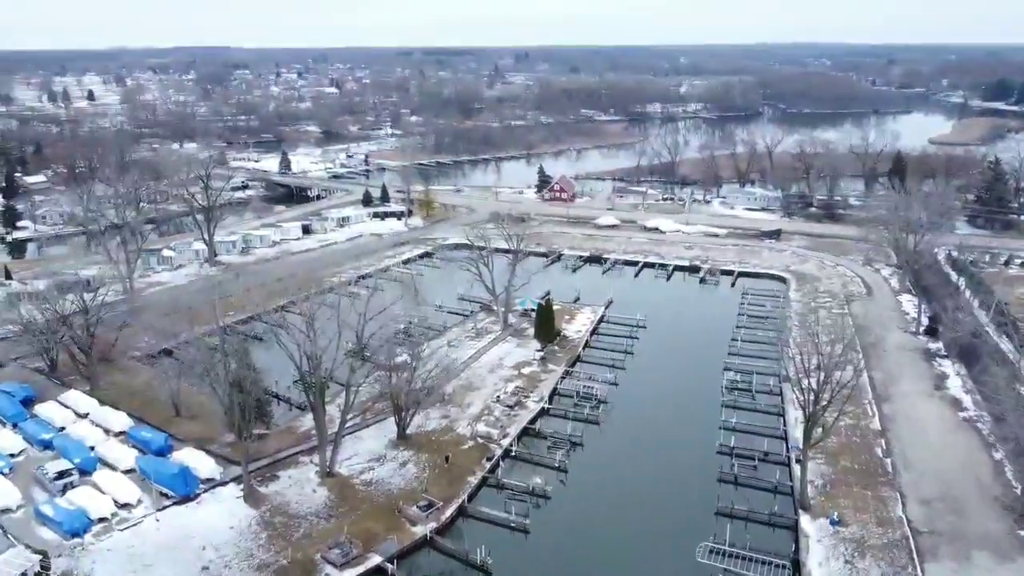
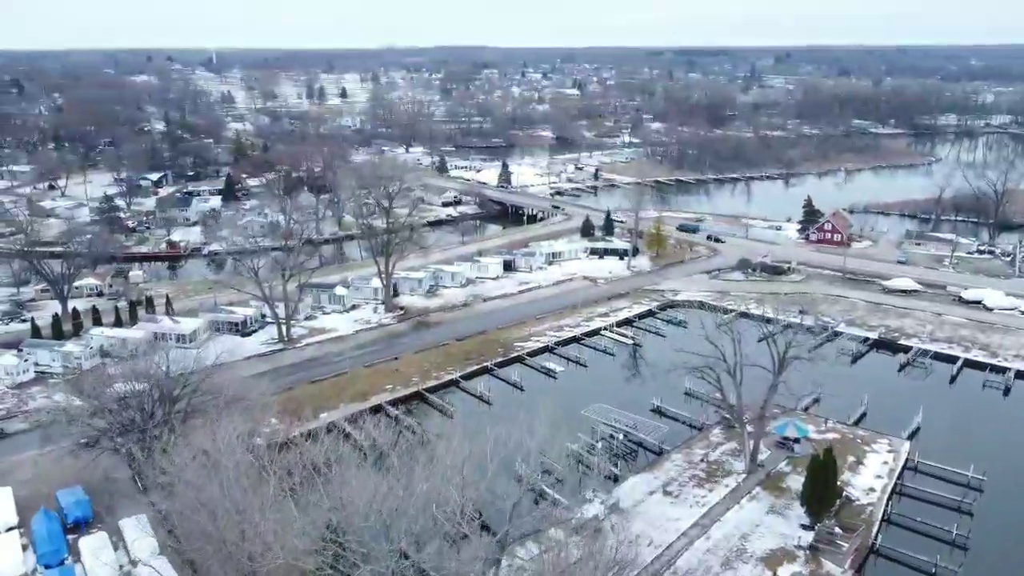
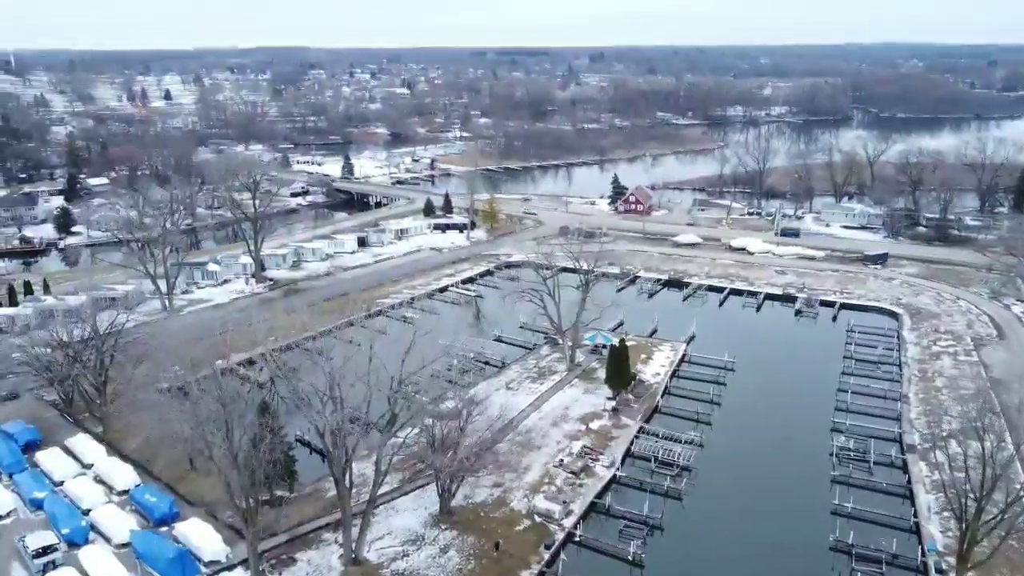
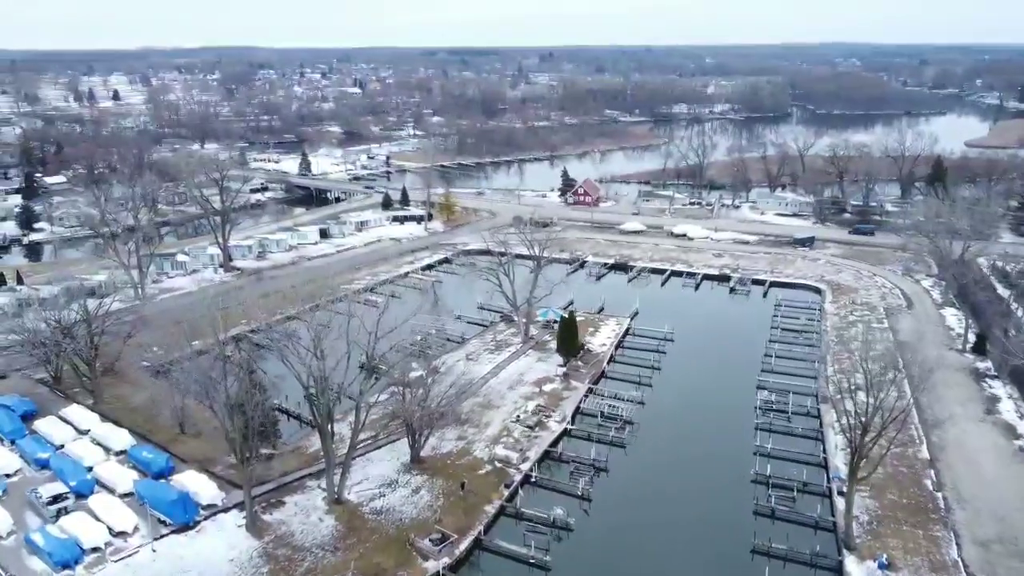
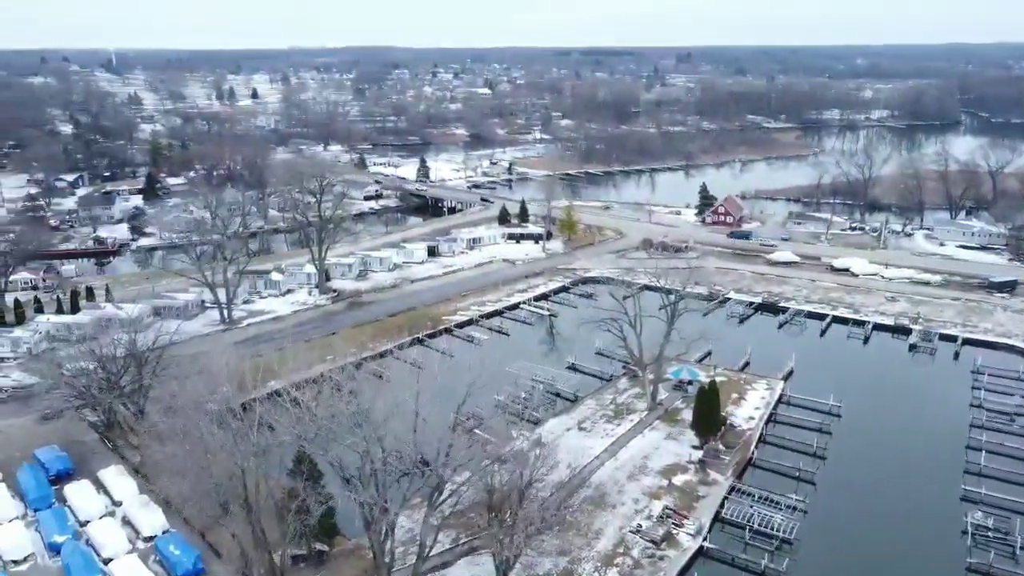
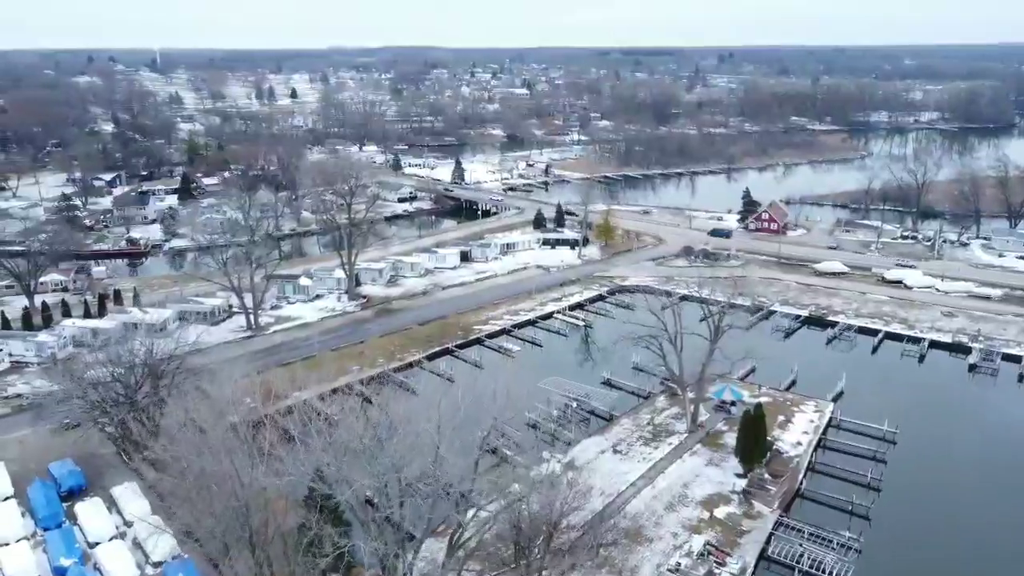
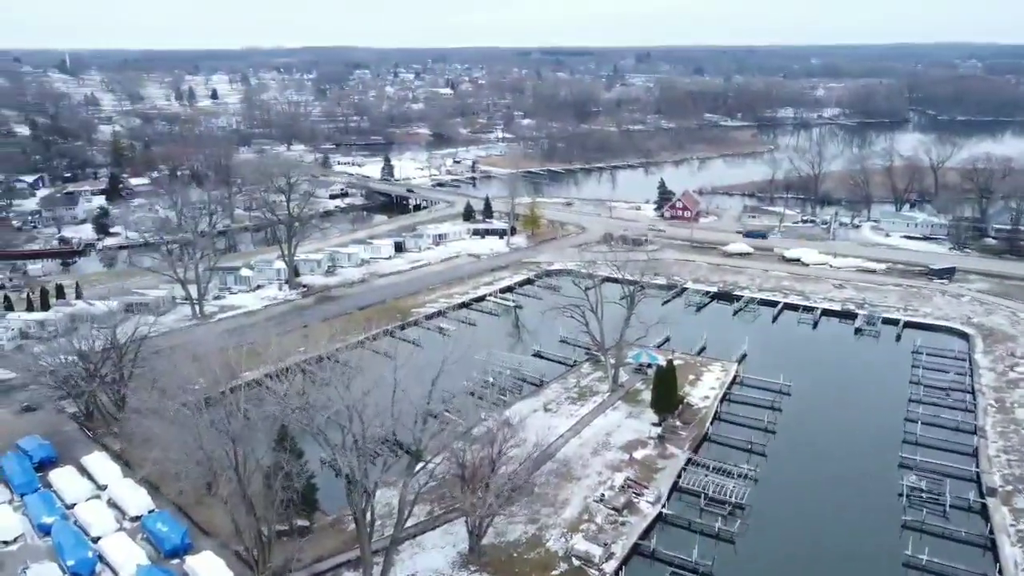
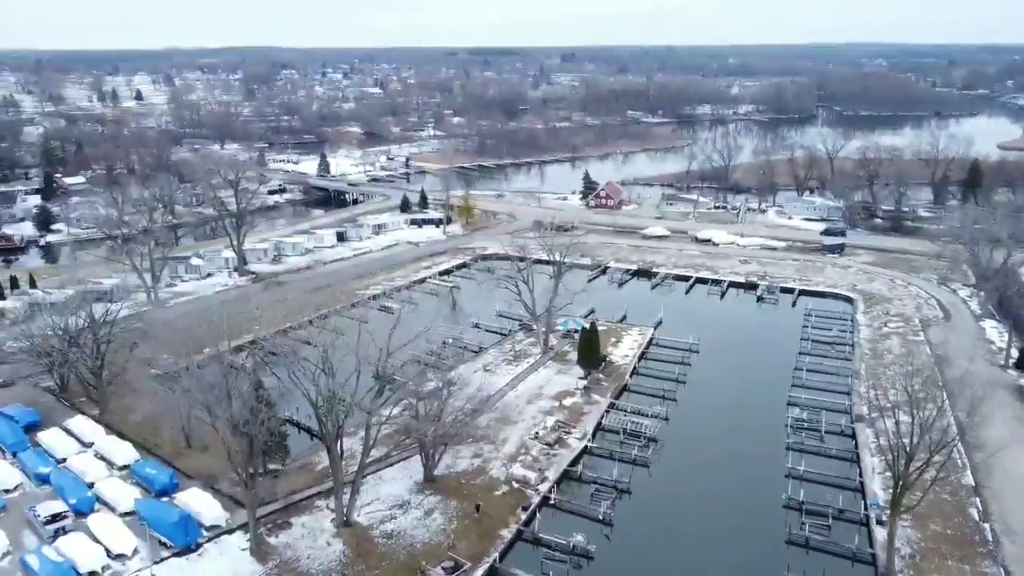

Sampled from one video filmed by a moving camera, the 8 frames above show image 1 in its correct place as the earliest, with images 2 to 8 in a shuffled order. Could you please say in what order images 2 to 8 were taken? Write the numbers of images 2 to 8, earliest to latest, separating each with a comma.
4, 8, 3, 7, 5, 6, 2
